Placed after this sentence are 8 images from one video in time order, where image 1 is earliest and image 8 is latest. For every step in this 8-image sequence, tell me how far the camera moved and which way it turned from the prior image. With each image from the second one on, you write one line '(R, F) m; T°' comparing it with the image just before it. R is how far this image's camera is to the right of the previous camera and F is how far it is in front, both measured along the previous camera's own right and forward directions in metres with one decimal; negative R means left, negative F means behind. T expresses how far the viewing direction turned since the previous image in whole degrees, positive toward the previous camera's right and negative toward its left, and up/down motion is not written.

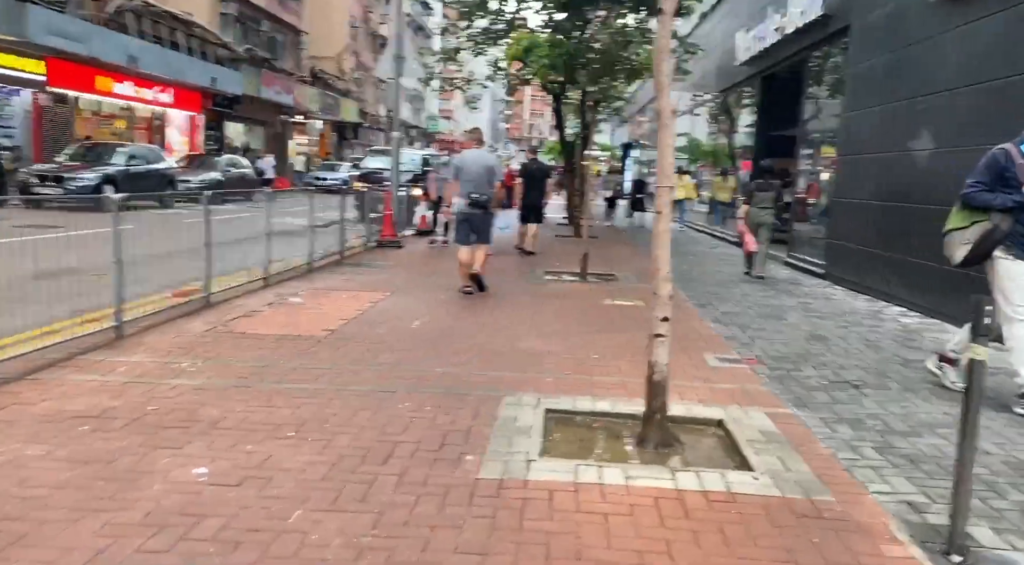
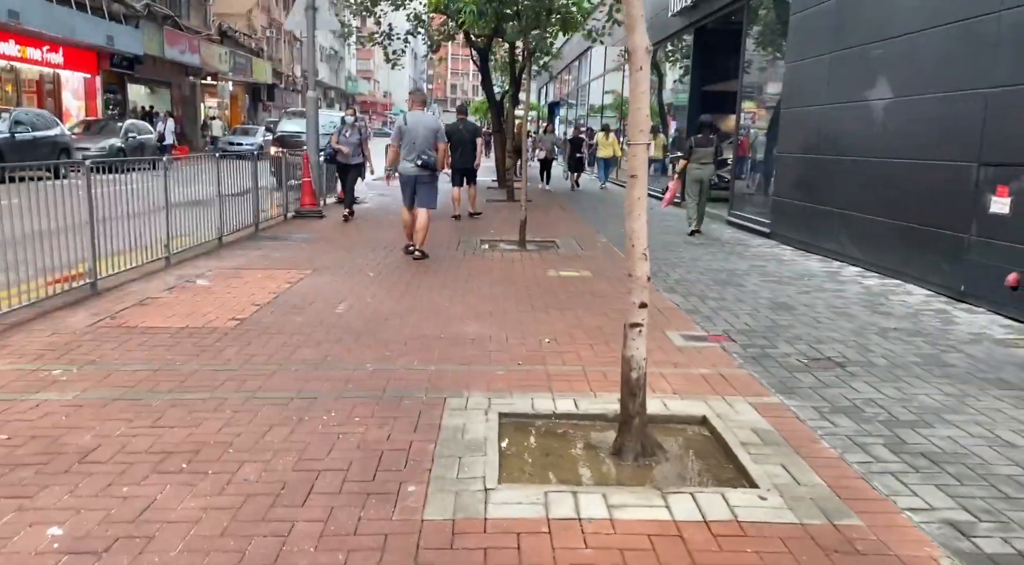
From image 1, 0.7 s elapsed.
(-0.1, +0.8) m; +5°
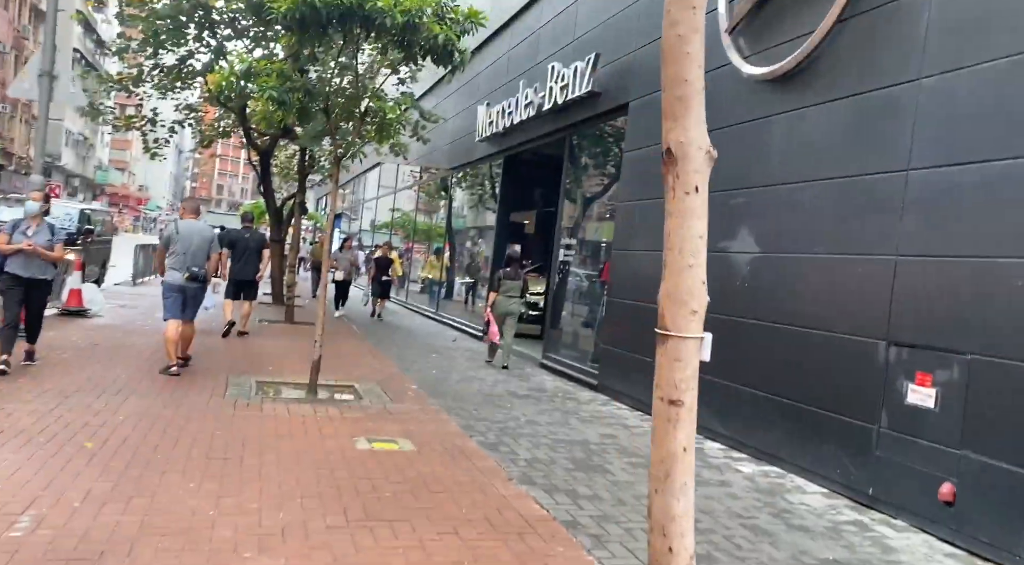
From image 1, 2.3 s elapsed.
(-0.3, +1.9) m; +17°
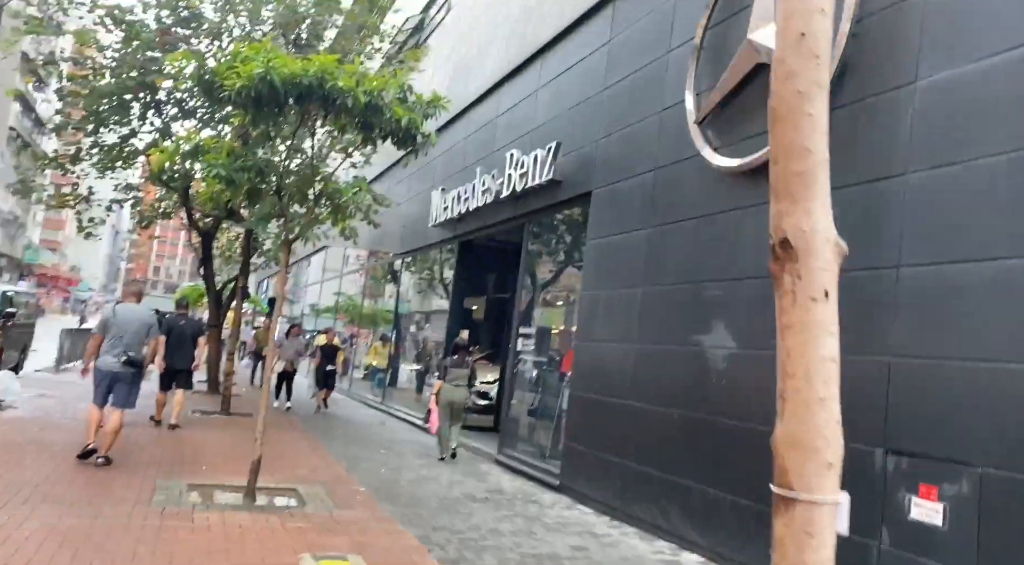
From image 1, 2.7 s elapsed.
(-0.2, +0.5) m; +4°
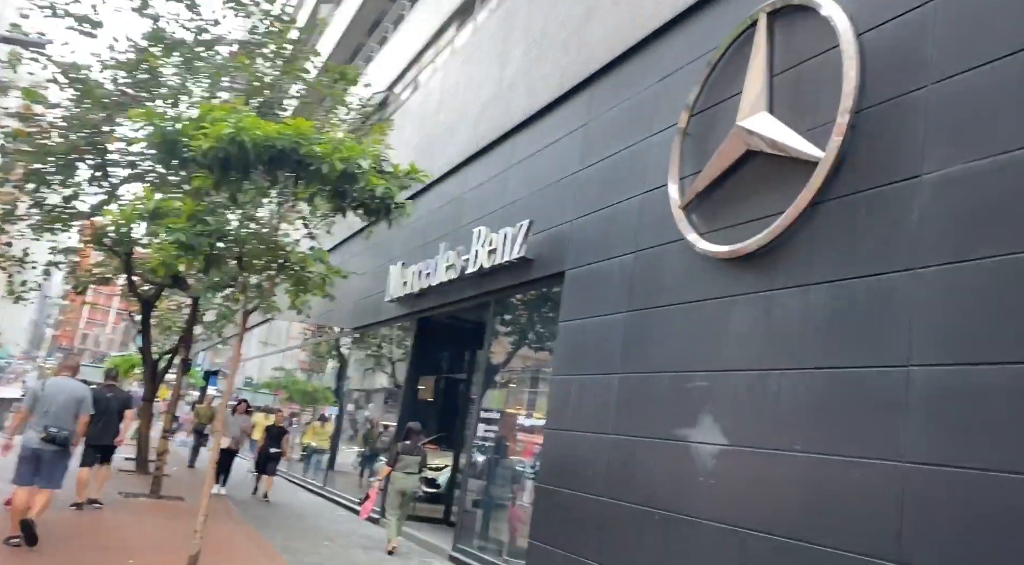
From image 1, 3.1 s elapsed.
(-0.3, +0.4) m; +4°
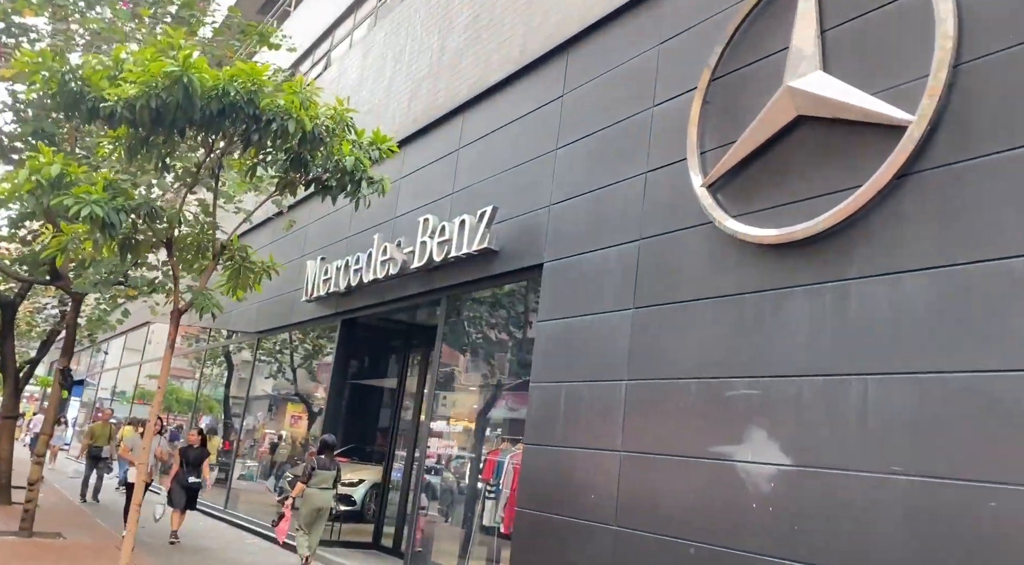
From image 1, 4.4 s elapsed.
(-0.9, +1.3) m; +8°
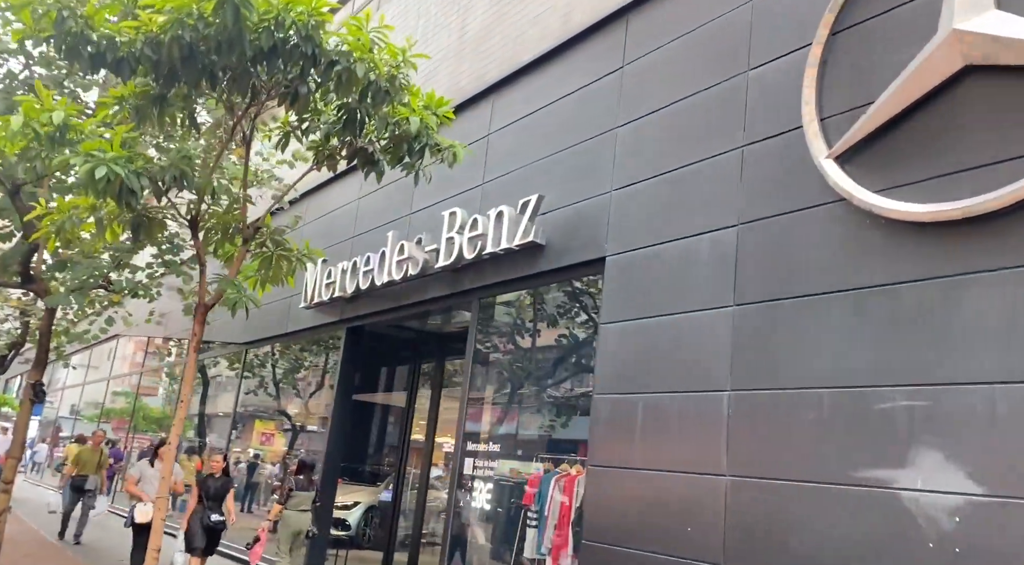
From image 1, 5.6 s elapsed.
(-0.8, +1.1) m; +2°
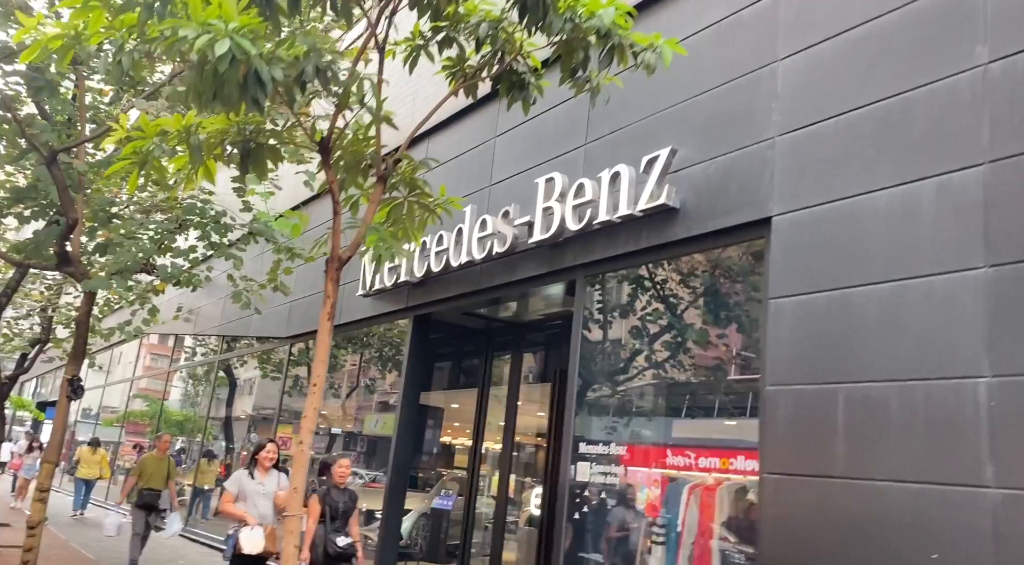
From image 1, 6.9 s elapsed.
(-1.0, +1.2) m; -1°
